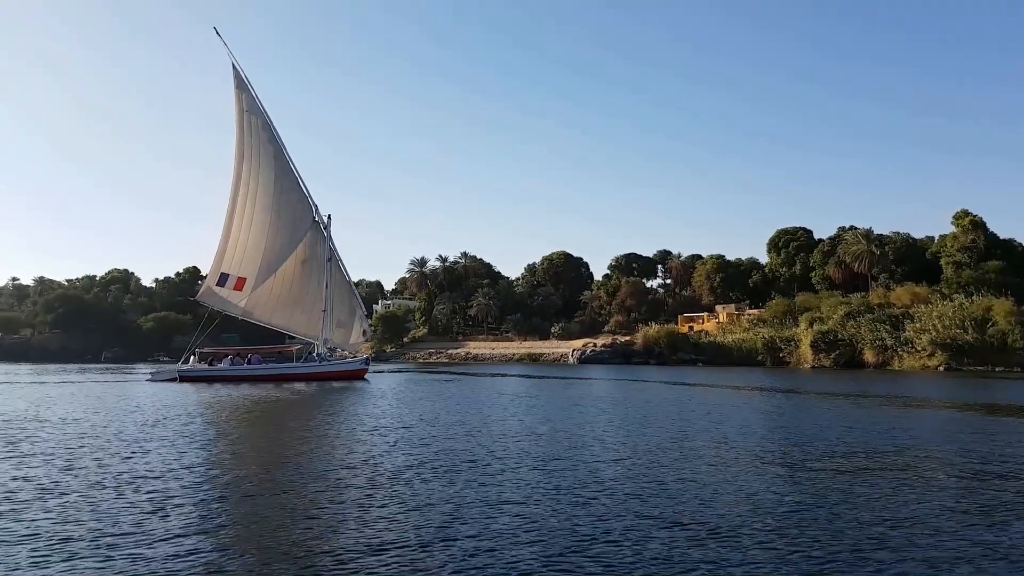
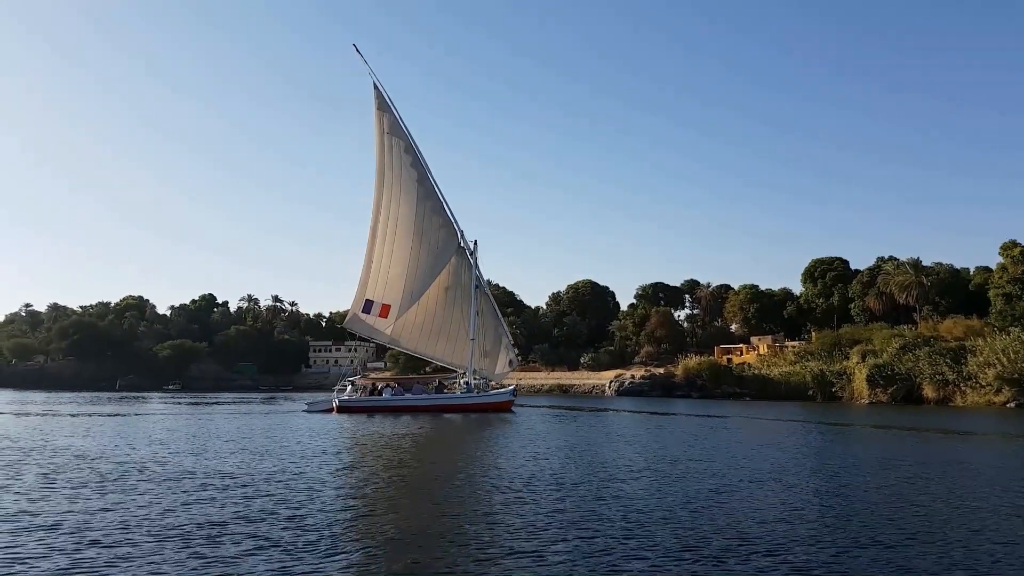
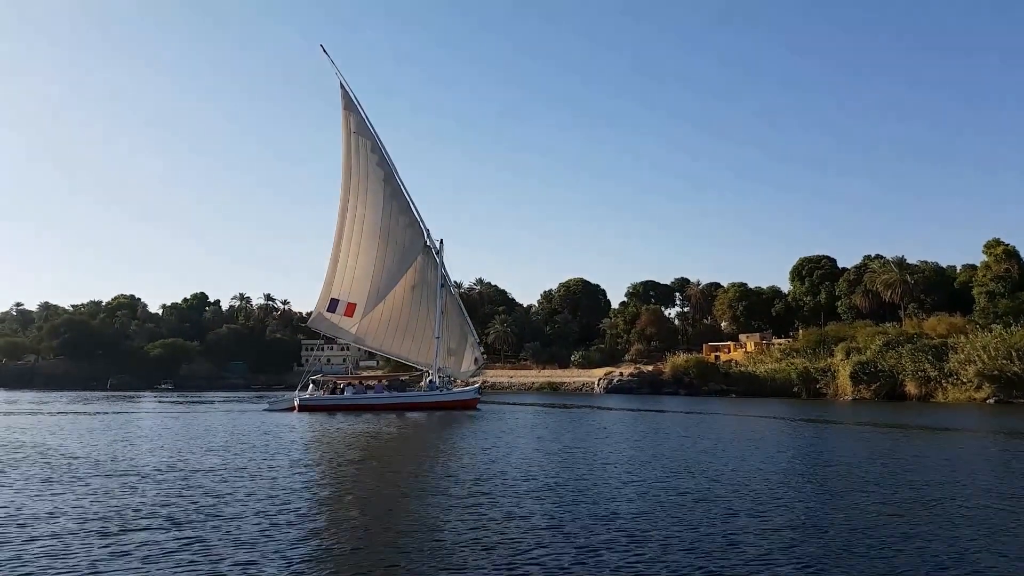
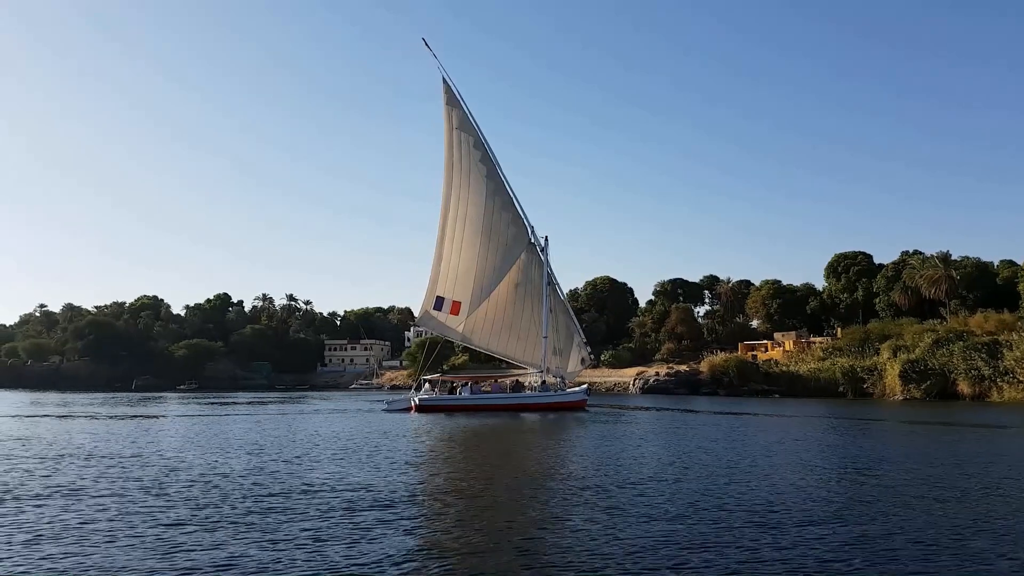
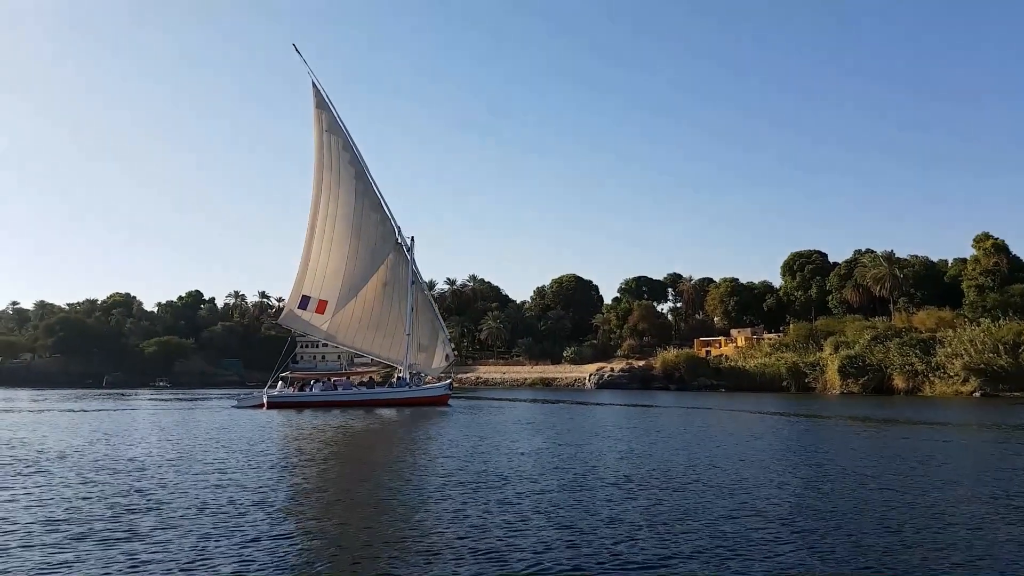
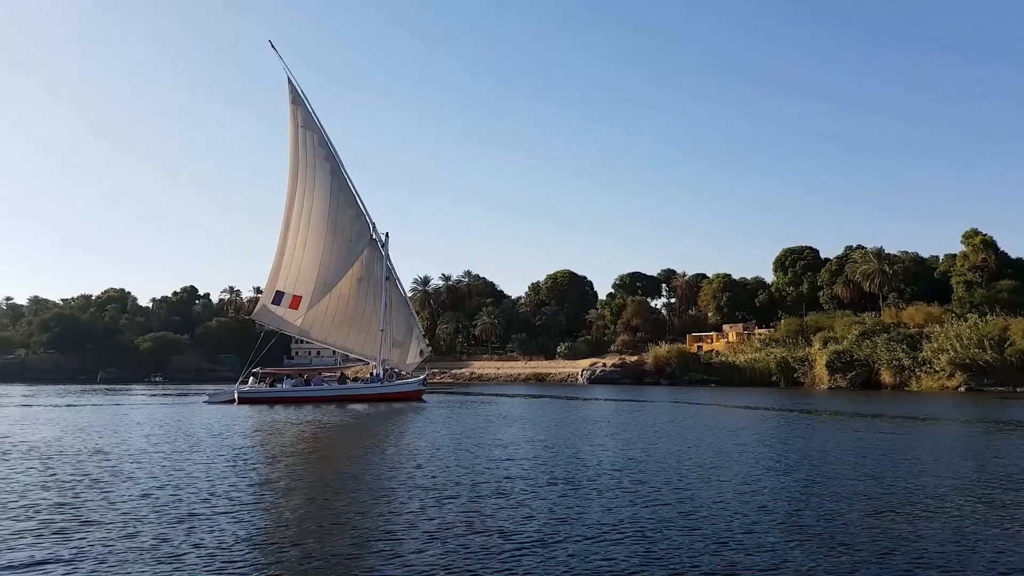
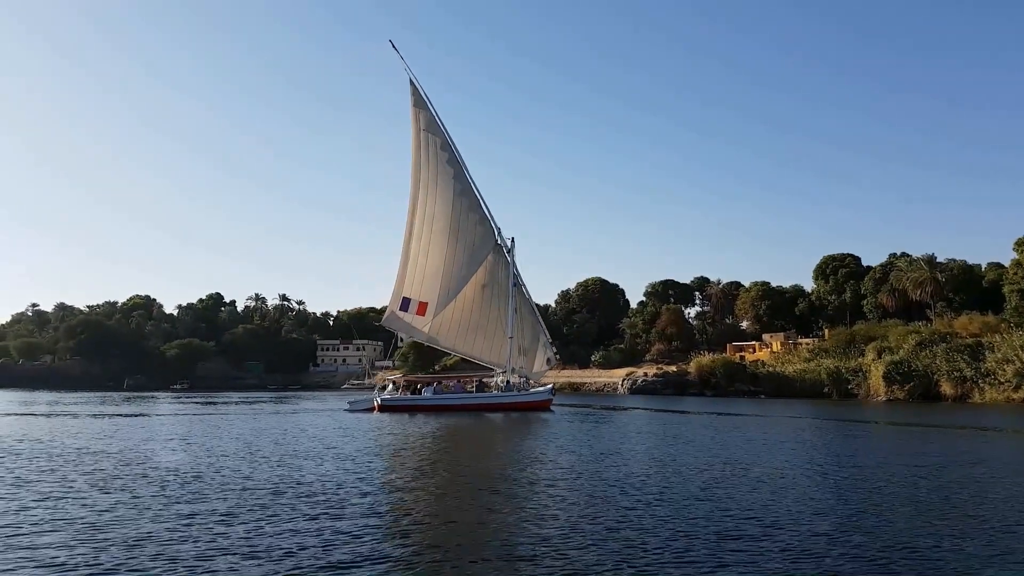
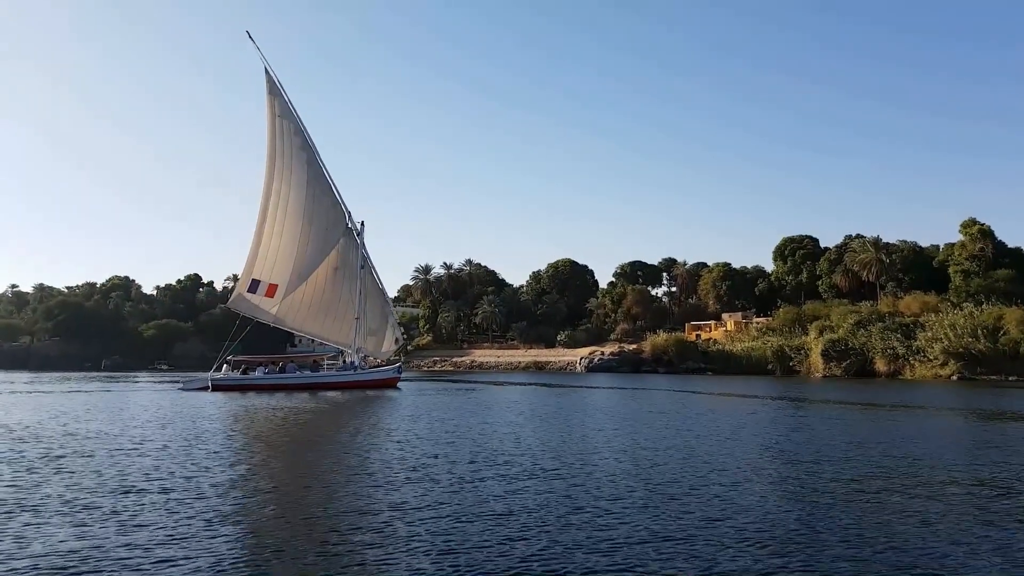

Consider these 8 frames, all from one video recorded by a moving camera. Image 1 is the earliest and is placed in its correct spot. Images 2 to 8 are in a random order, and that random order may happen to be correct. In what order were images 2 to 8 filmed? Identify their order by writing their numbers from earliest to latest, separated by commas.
8, 6, 5, 3, 2, 7, 4
